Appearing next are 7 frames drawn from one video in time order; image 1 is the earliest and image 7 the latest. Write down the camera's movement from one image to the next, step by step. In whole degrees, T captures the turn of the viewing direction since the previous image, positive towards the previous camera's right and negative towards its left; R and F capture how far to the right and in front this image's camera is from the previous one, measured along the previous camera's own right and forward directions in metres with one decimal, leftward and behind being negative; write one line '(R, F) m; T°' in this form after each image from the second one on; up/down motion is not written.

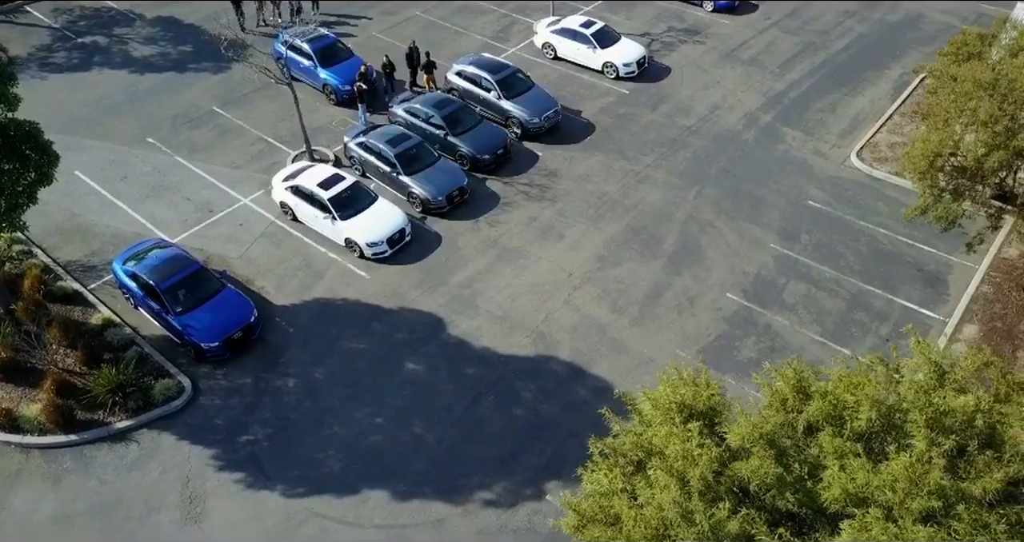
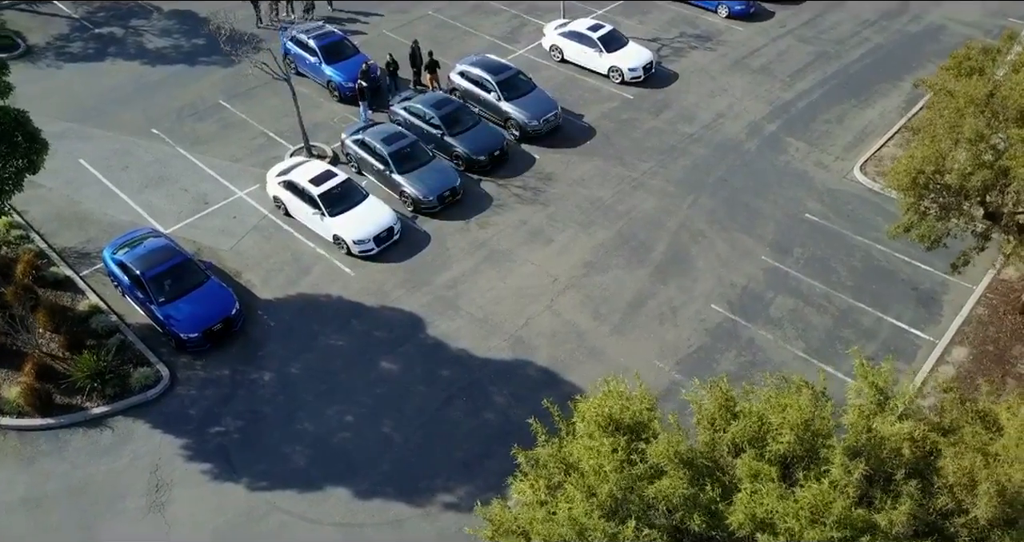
(+1.0, +0.1) m; -2°
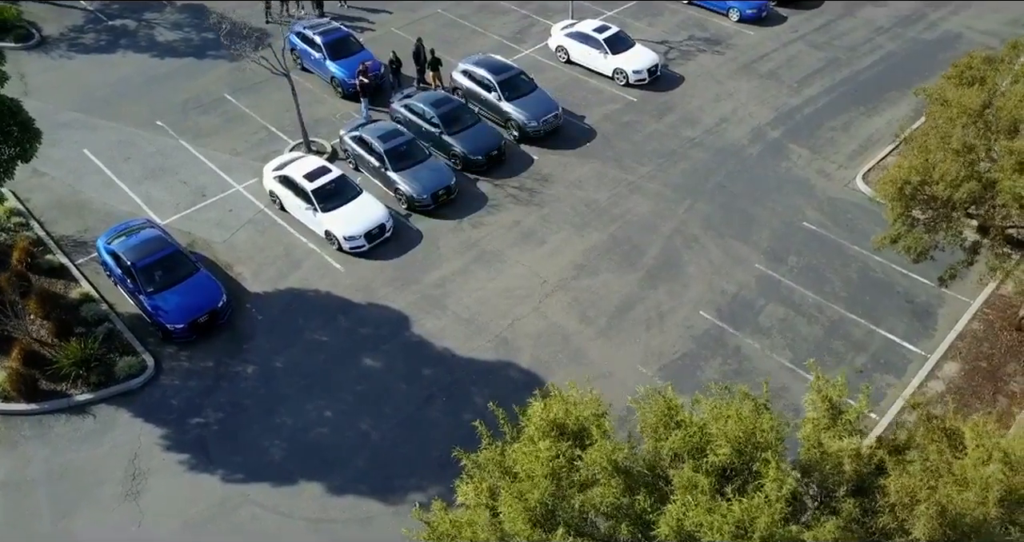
(+0.8, +0.1) m; -2°
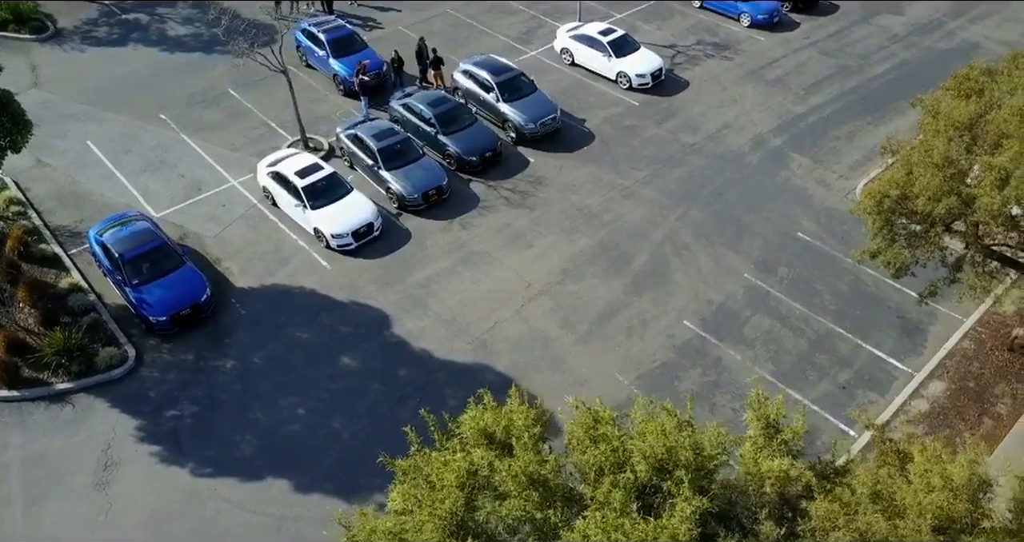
(+0.9, +0.1) m; -2°
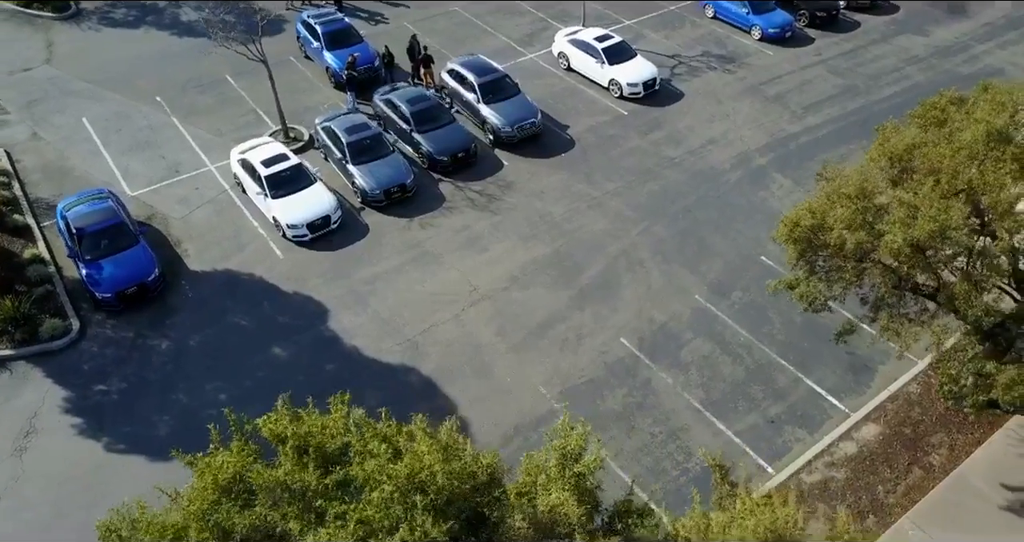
(+2.4, +0.3) m; -4°
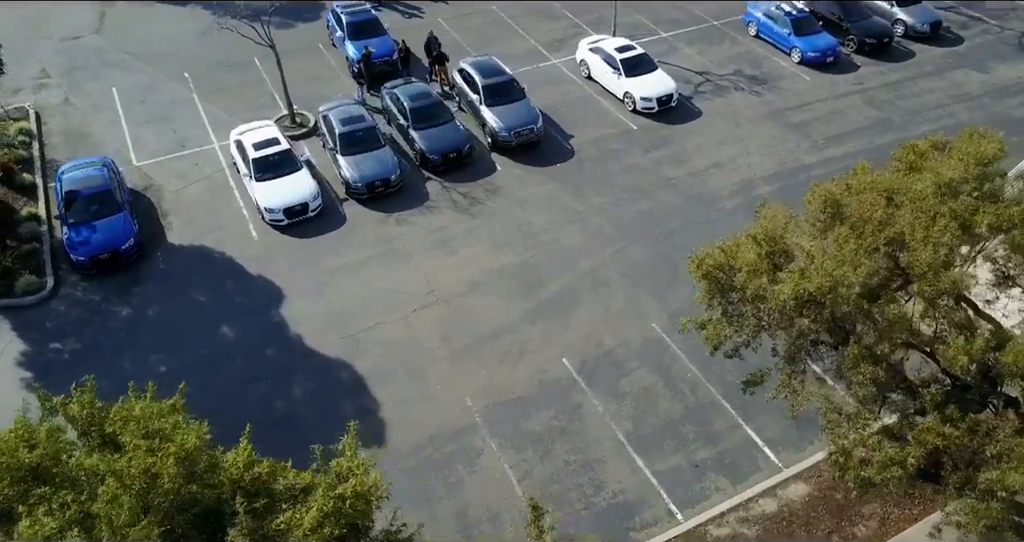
(+2.7, +0.4) m; -7°
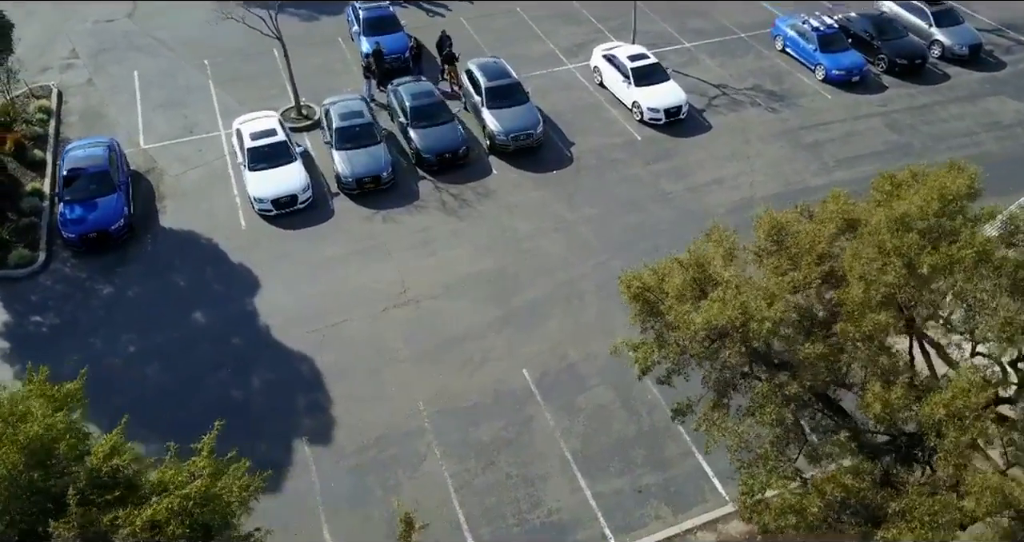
(+1.7, +0.3) m; -4°
